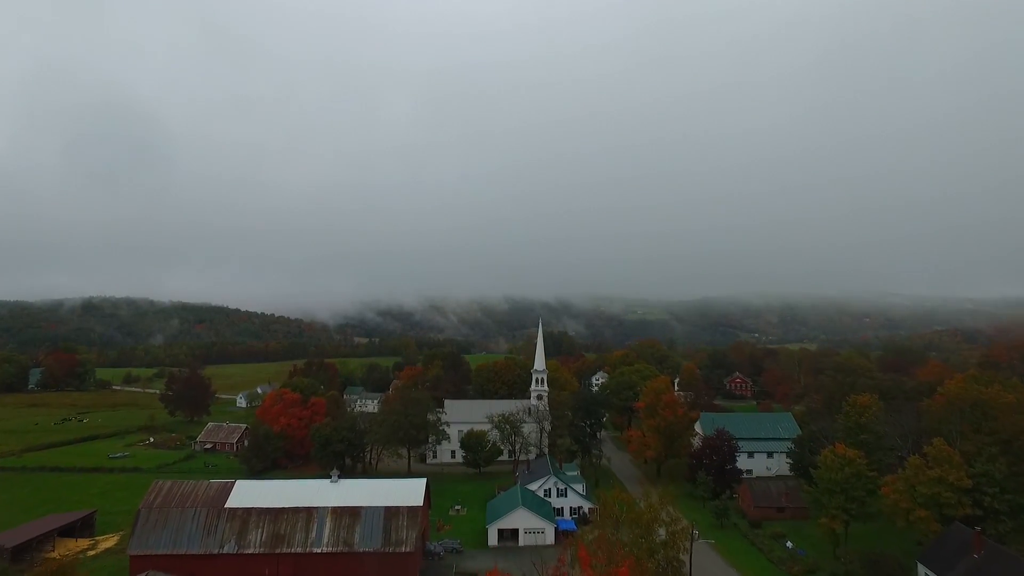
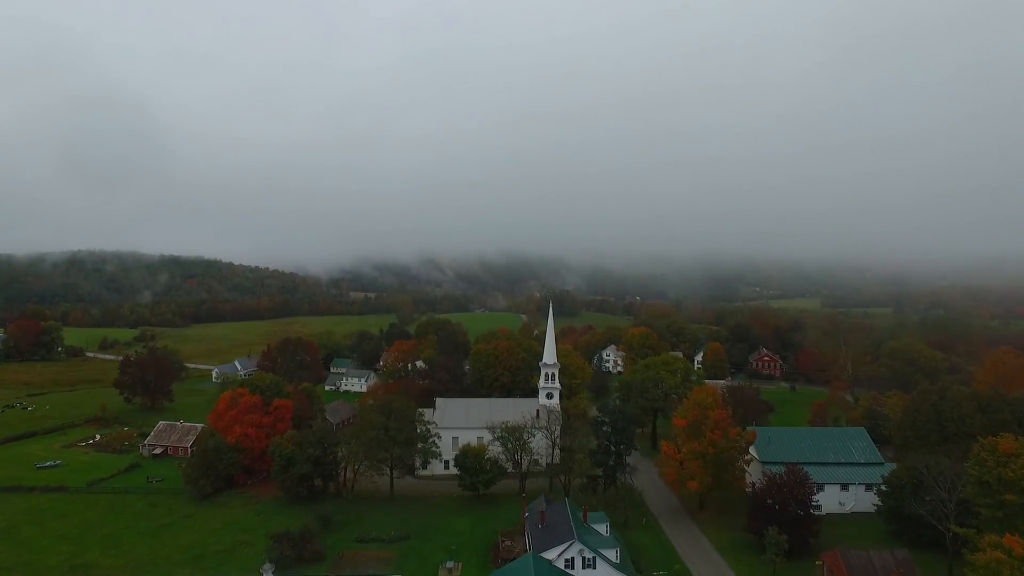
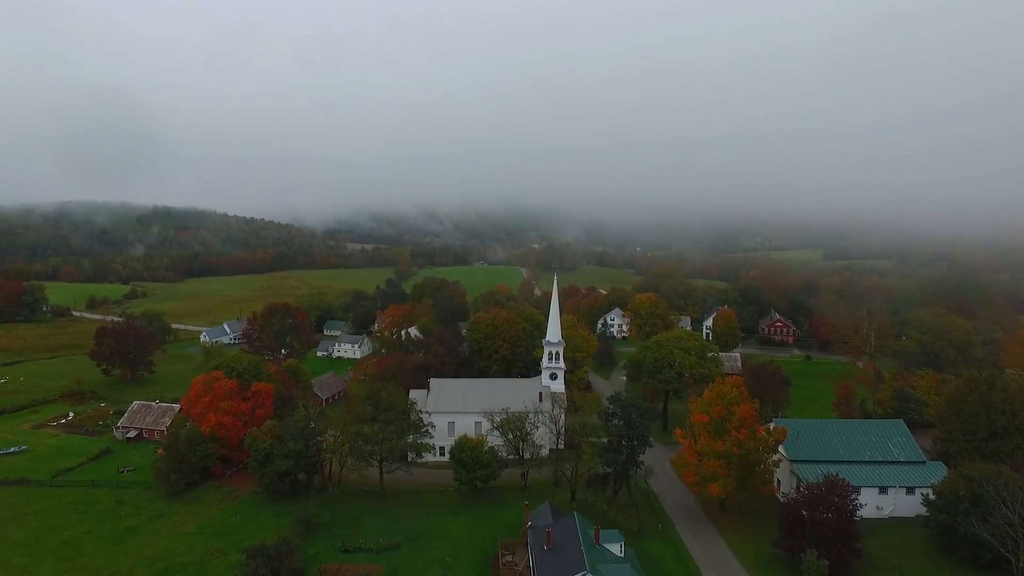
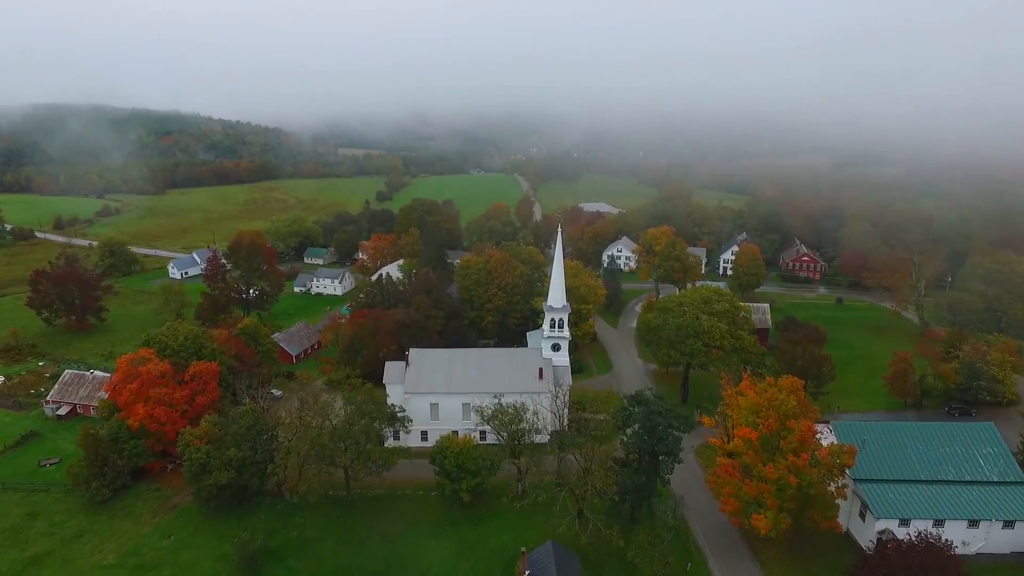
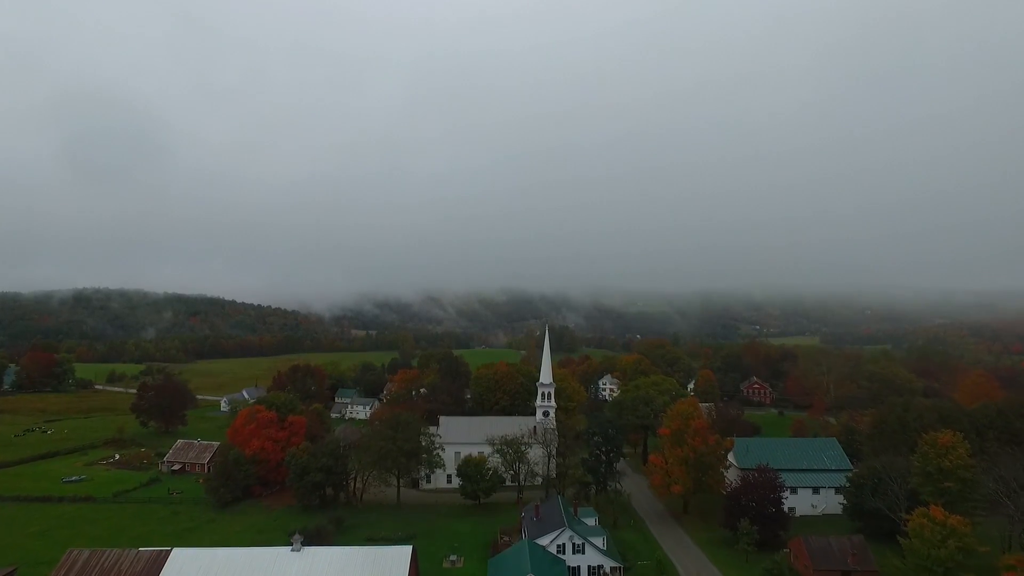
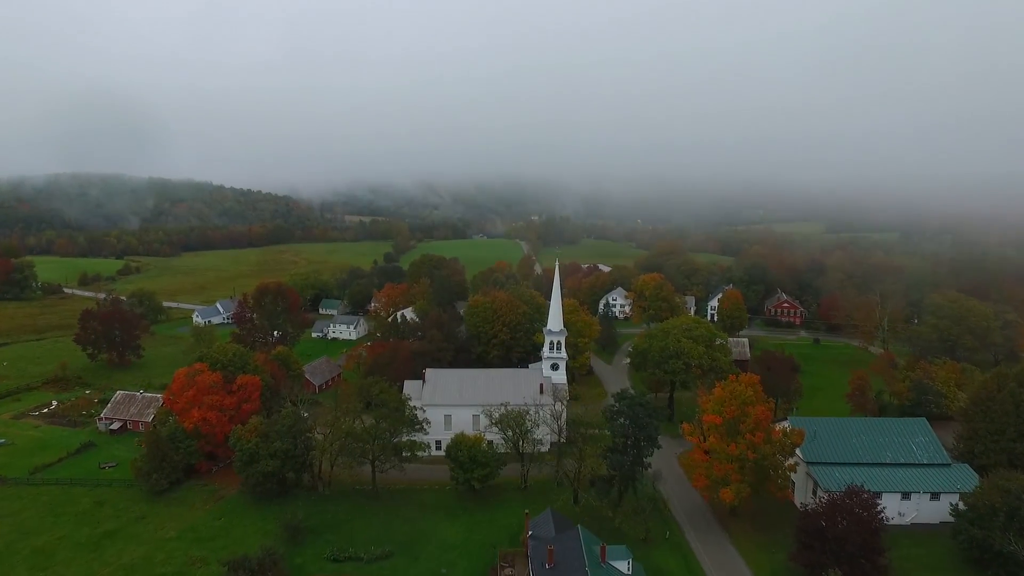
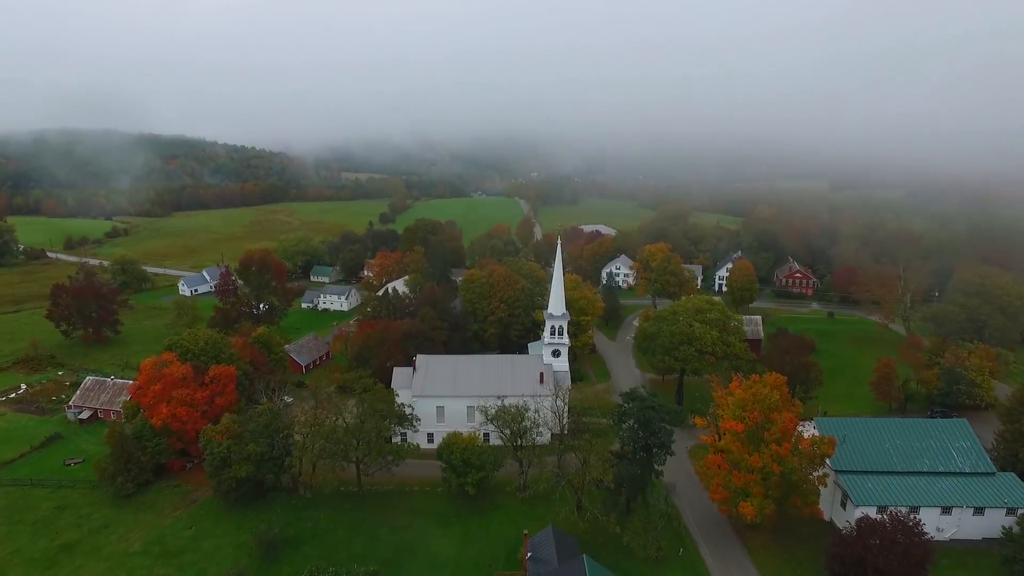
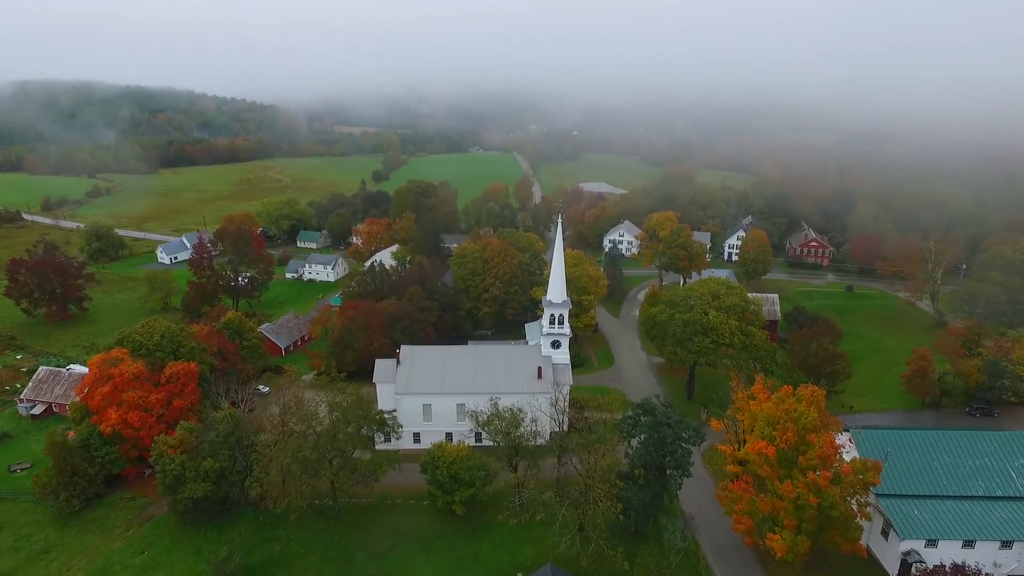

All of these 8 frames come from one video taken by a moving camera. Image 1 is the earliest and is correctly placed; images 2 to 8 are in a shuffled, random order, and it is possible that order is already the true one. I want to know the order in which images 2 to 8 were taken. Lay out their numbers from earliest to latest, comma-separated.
5, 2, 3, 6, 7, 4, 8
